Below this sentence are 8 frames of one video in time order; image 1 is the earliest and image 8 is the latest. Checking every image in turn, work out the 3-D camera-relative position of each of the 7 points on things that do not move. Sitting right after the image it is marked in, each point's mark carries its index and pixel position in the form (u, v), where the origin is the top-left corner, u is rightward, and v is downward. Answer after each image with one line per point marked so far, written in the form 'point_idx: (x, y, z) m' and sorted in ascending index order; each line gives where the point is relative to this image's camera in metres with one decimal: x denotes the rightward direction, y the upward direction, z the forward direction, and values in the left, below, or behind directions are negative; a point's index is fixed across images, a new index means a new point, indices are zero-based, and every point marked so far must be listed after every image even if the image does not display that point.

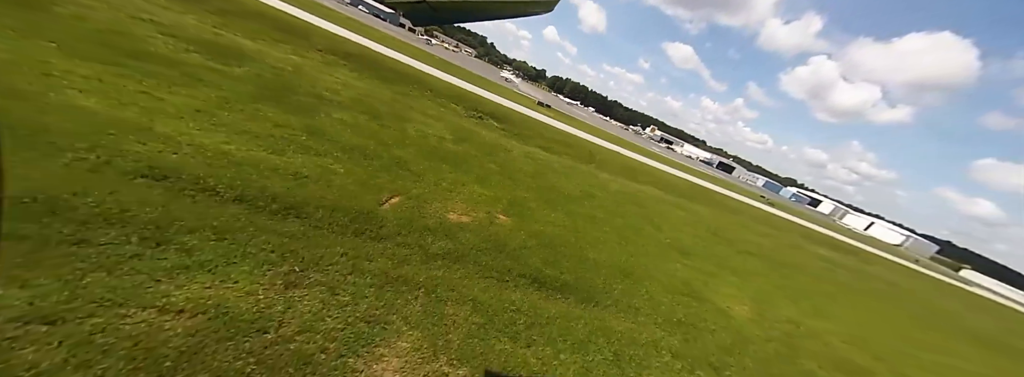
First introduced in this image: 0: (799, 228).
0: (+17.1, -2.4, +15.1) m
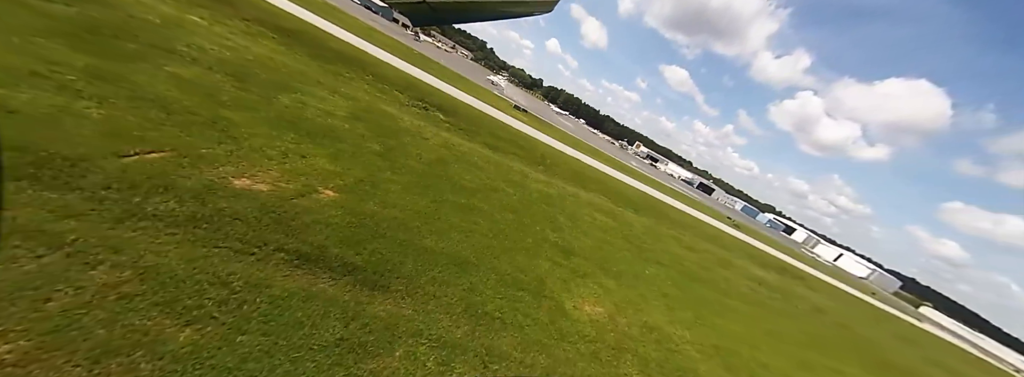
0: (+14.4, -3.7, +15.6) m
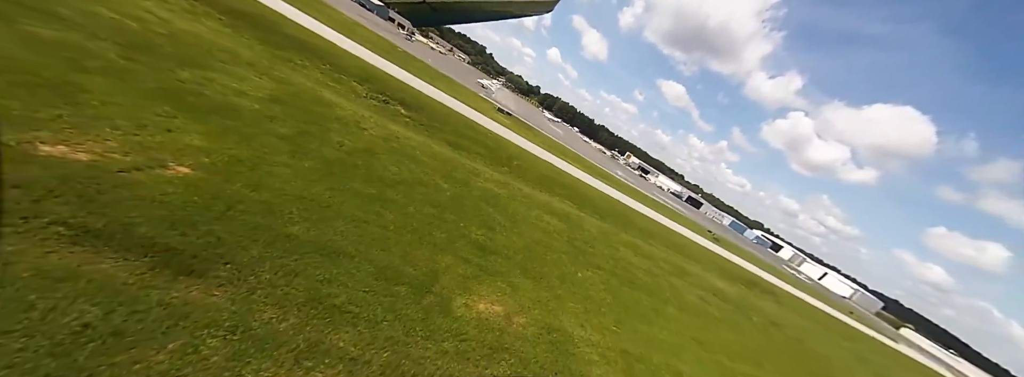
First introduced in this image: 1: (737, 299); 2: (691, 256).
0: (+12.7, -4.4, +15.9) m
1: (+8.1, -4.0, +9.6) m
2: (+8.7, -3.3, +12.8) m
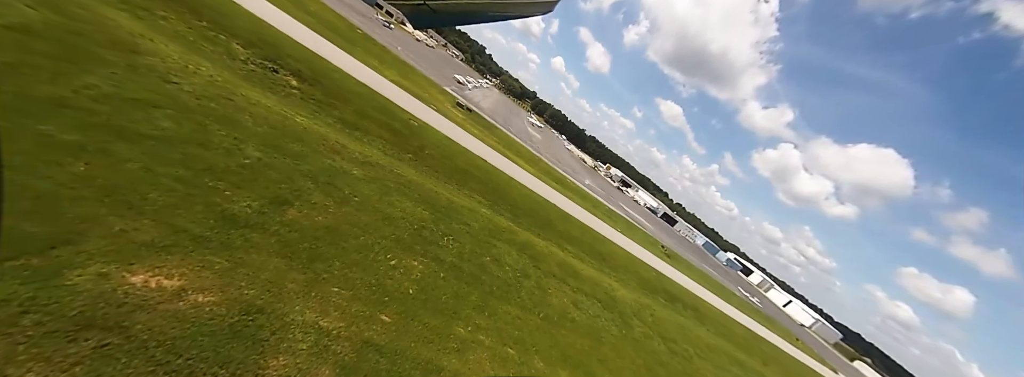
0: (+8.5, -5.1, +16.0) m
1: (+4.3, -4.3, +9.5) m
2: (+4.8, -3.7, +12.7) m
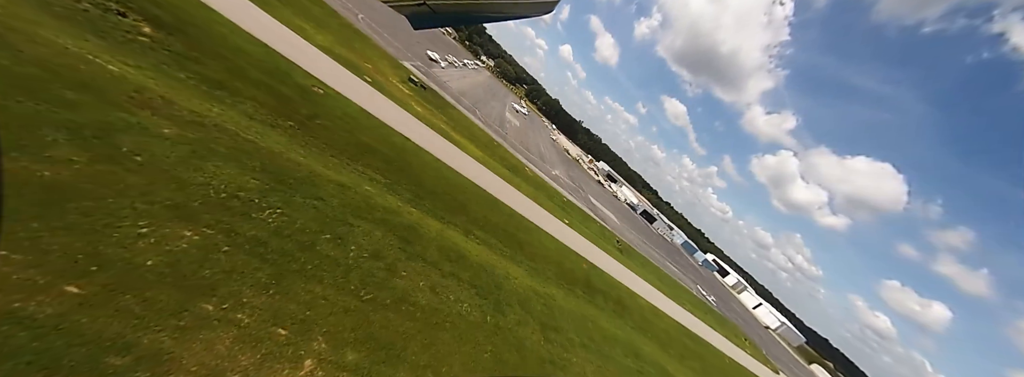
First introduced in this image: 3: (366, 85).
0: (+4.2, -4.6, +16.0) m
1: (+0.3, -3.9, +9.3) m
2: (+0.7, -3.1, +12.5) m
3: (-7.9, +5.5, +14.0) m
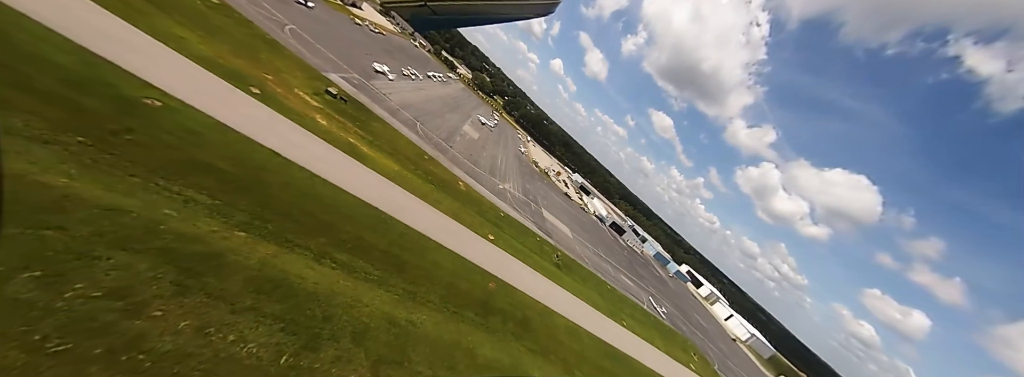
0: (-1.5, -5.6, +15.4) m
1: (-5.1, -4.6, +8.6) m
2: (-4.8, -4.0, +11.8) m
3: (-13.5, +4.6, +13.3) m
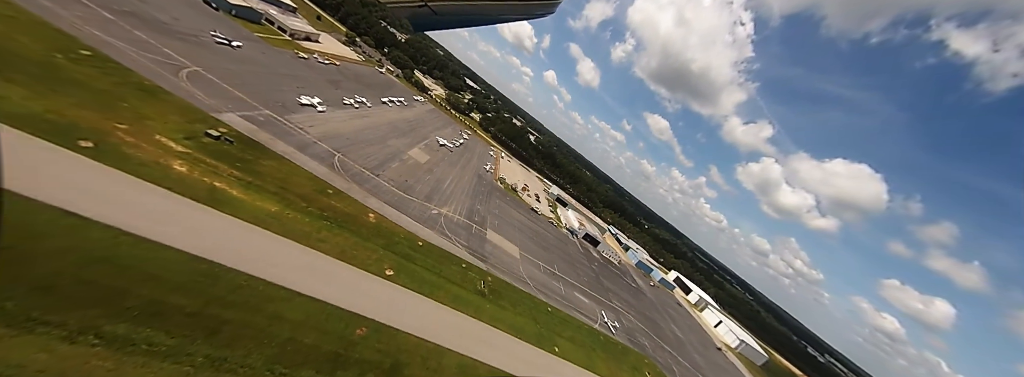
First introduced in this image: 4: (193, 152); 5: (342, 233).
0: (-8.8, -7.8, +14.2) m
1: (-12.5, -6.7, +7.5) m
2: (-12.3, -6.2, +10.8) m
3: (-21.5, +1.6, +12.6) m
4: (-20.8, +2.3, +17.1) m
5: (-12.8, -3.4, +19.7) m
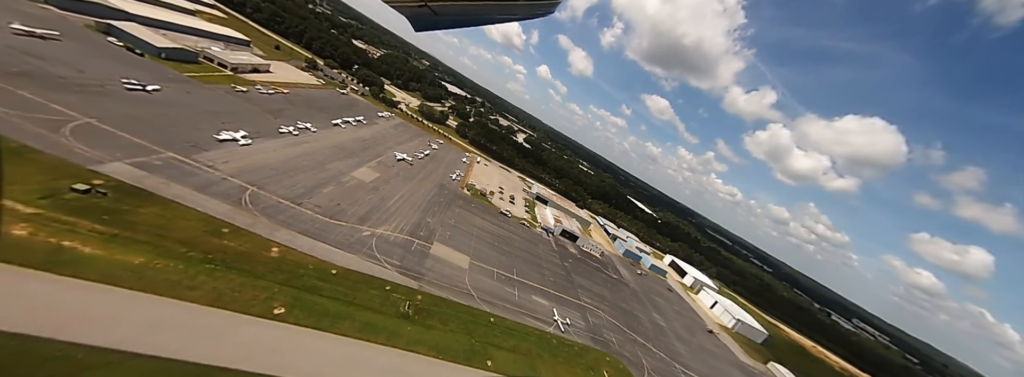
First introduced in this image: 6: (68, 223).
0: (-16.0, -10.1, +13.2) m
1: (-19.9, -9.5, +6.5) m
2: (-19.7, -8.9, +9.8) m
3: (-29.8, -2.3, +11.8) m
4: (-29.0, -1.6, +16.3) m
5: (-20.4, -6.2, +18.7) m
6: (-27.9, -2.3, +16.5) m
